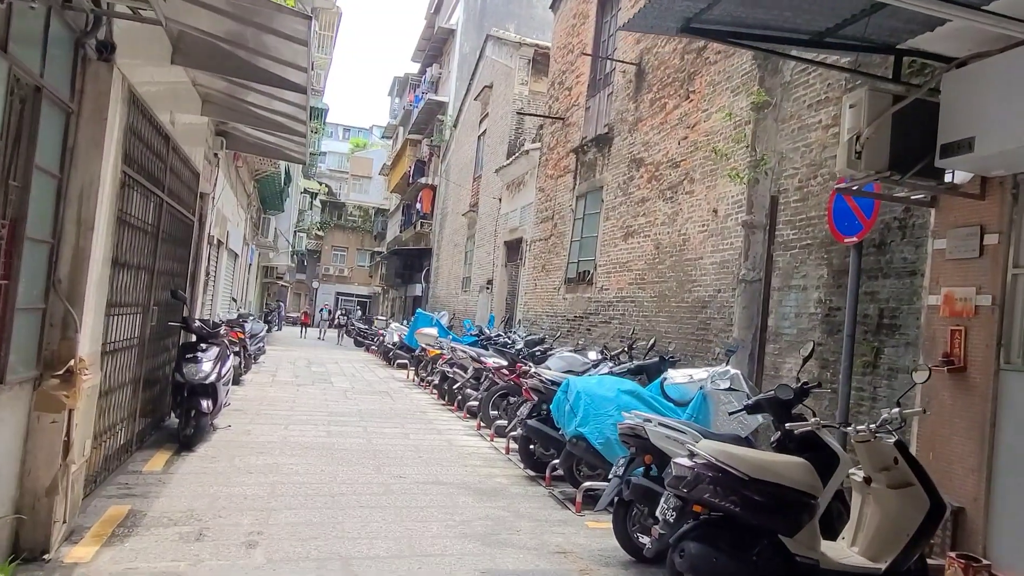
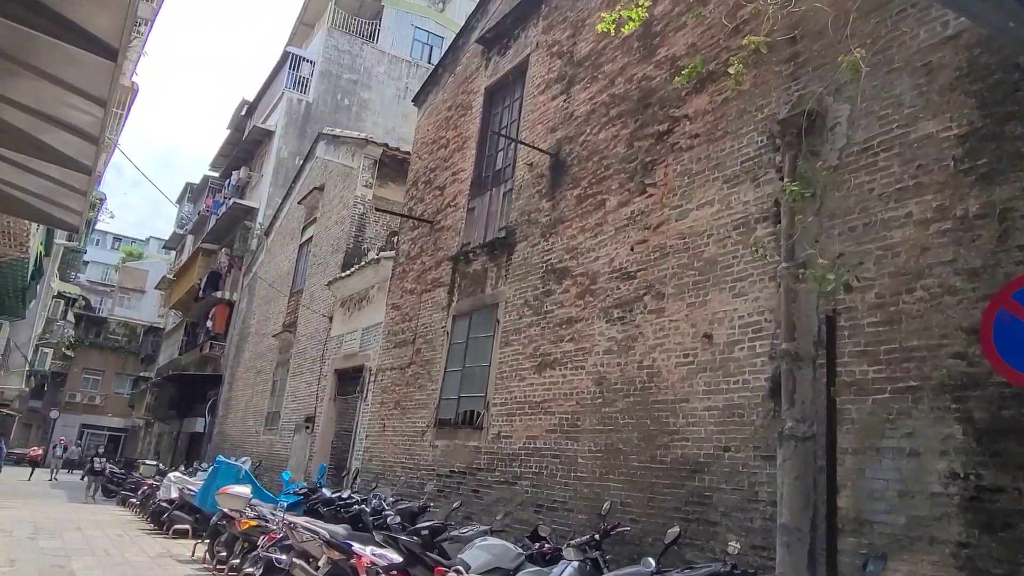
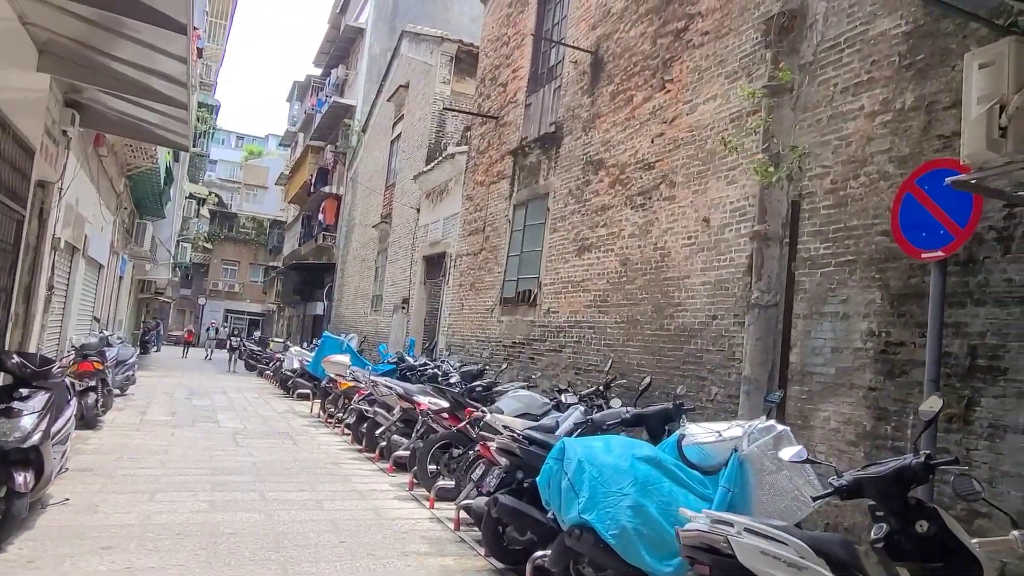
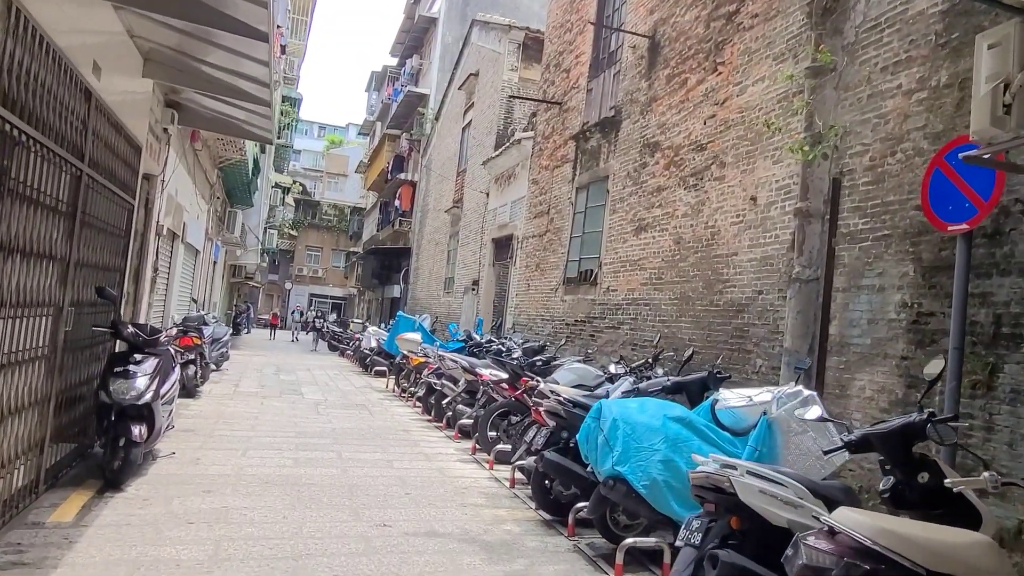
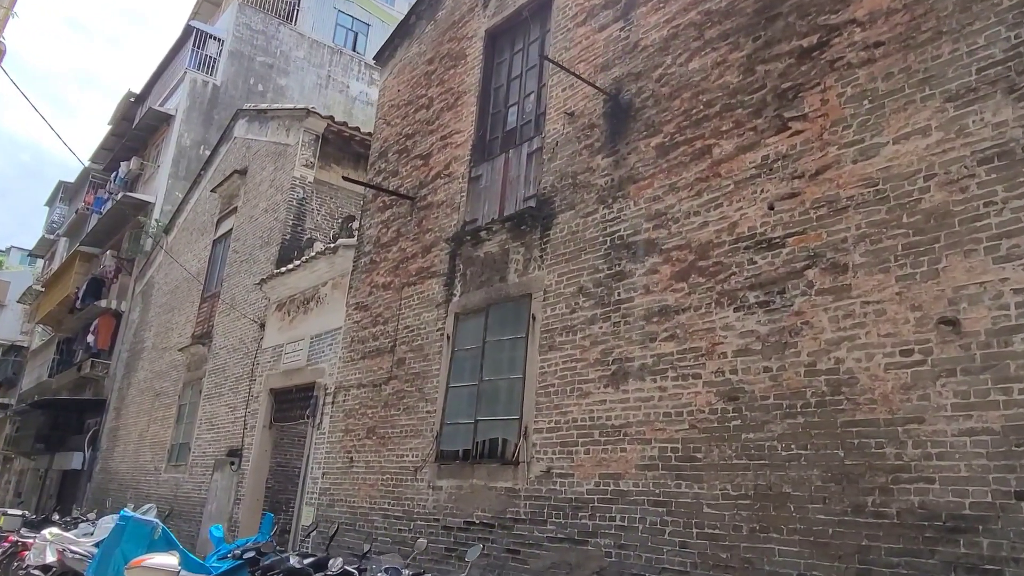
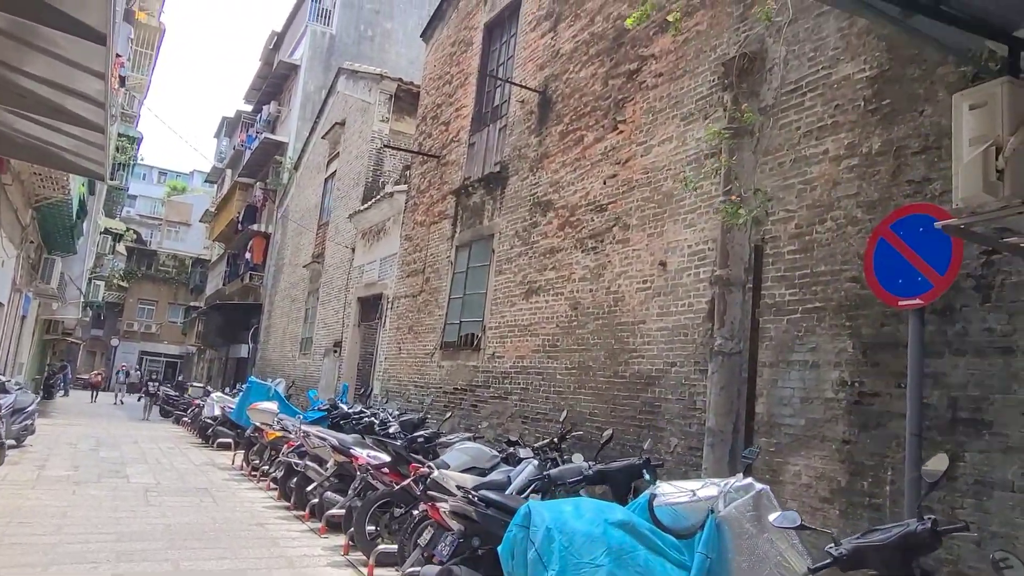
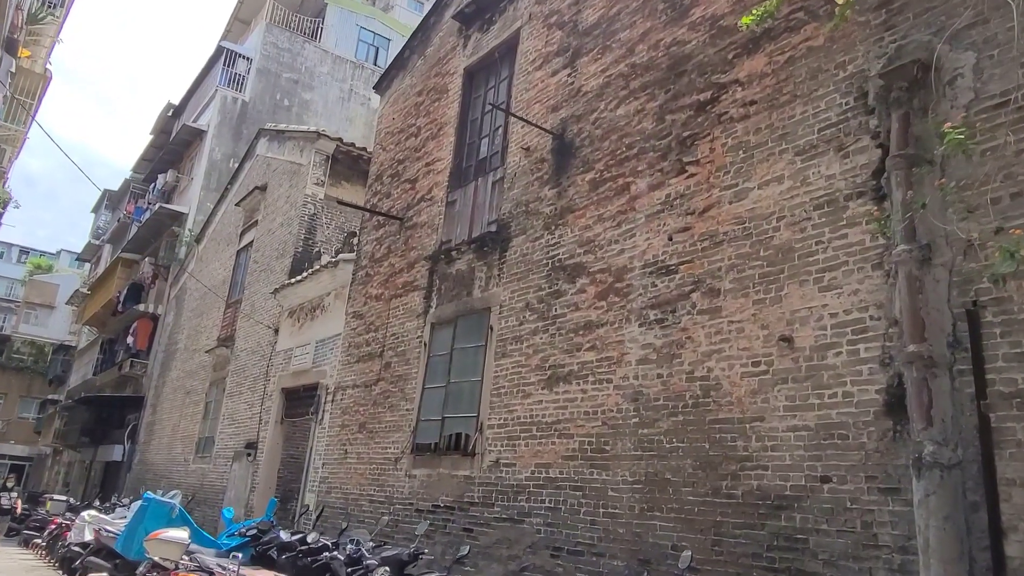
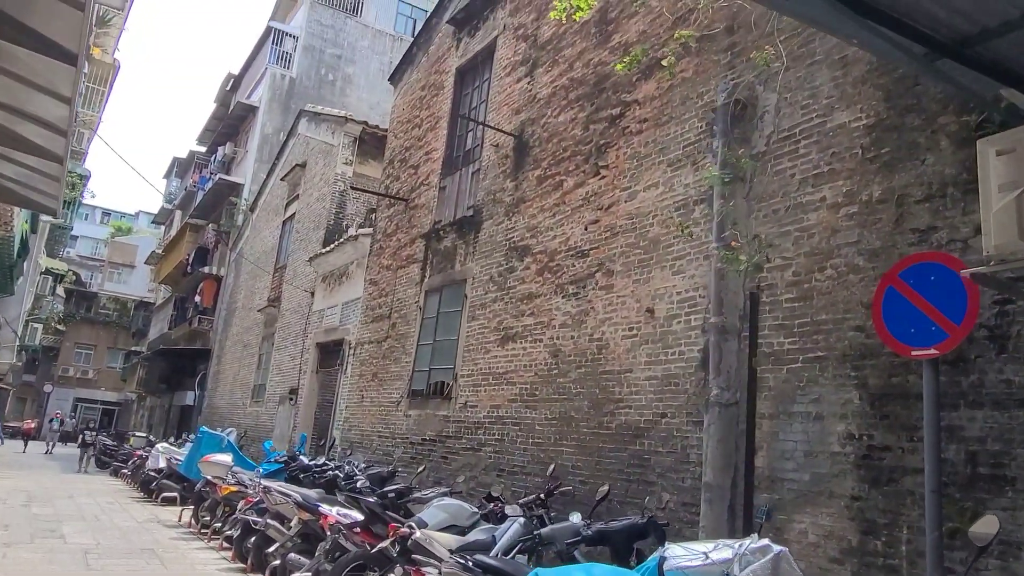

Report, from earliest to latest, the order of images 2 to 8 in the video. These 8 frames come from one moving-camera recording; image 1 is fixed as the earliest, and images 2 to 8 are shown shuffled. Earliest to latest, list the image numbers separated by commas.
4, 3, 6, 8, 2, 7, 5
